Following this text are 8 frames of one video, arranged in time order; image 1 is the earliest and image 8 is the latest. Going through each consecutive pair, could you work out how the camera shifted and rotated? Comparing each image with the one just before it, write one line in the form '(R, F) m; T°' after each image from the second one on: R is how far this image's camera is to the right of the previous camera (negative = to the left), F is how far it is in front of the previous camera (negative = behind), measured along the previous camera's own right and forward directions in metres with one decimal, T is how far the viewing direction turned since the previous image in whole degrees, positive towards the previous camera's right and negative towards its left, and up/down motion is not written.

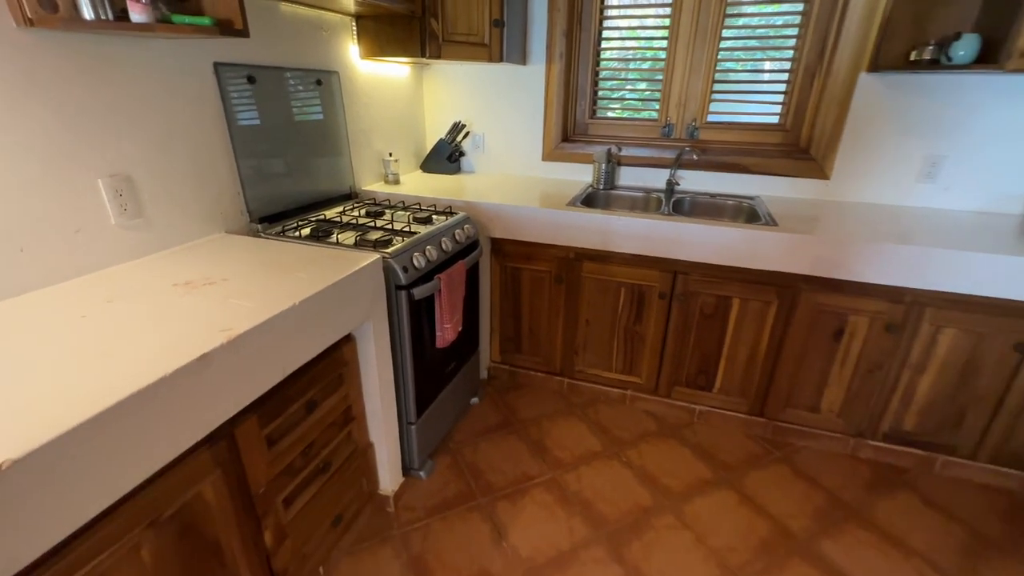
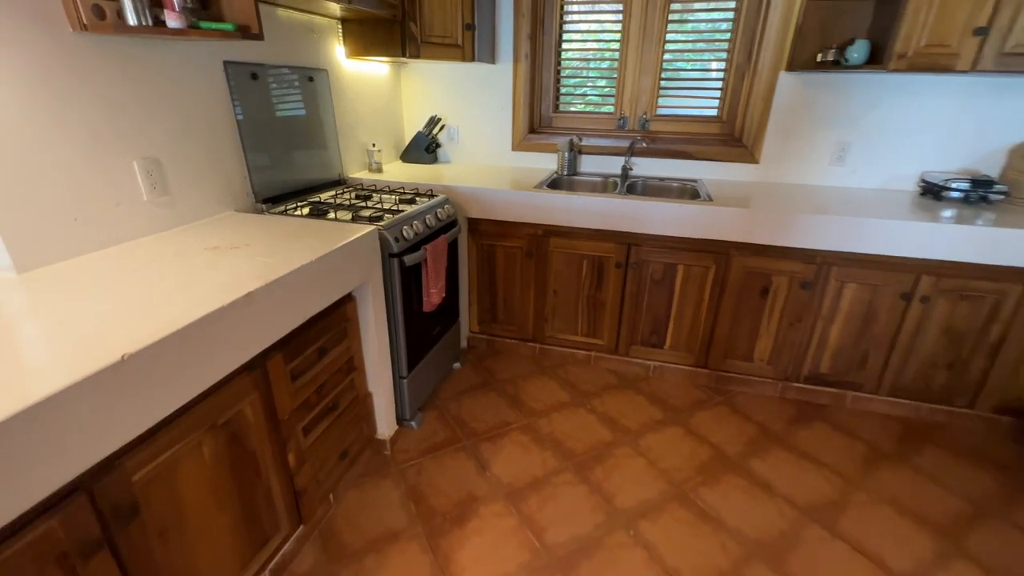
(0.0, -0.3) m; +3°
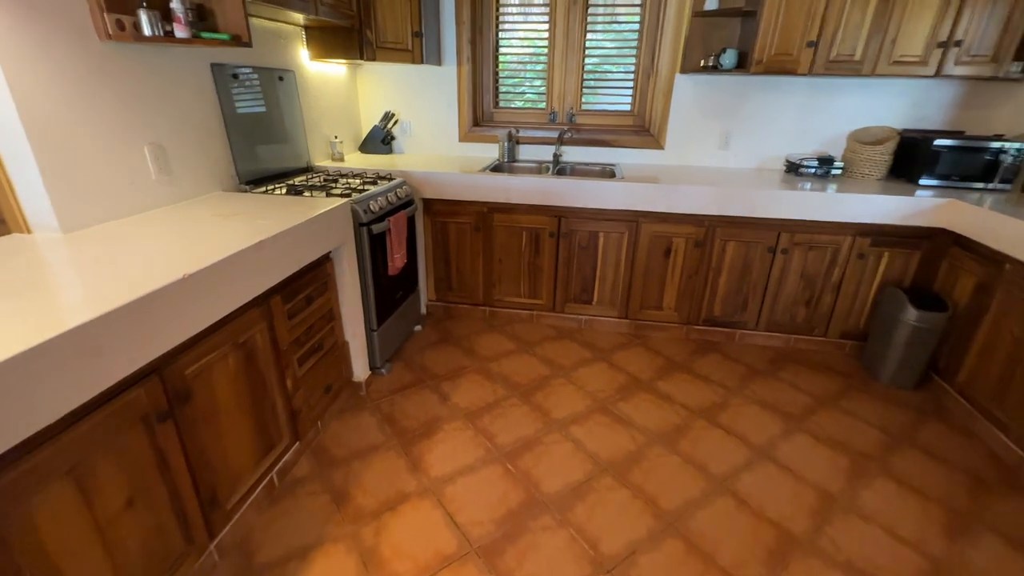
(0.0, -0.4) m; +5°
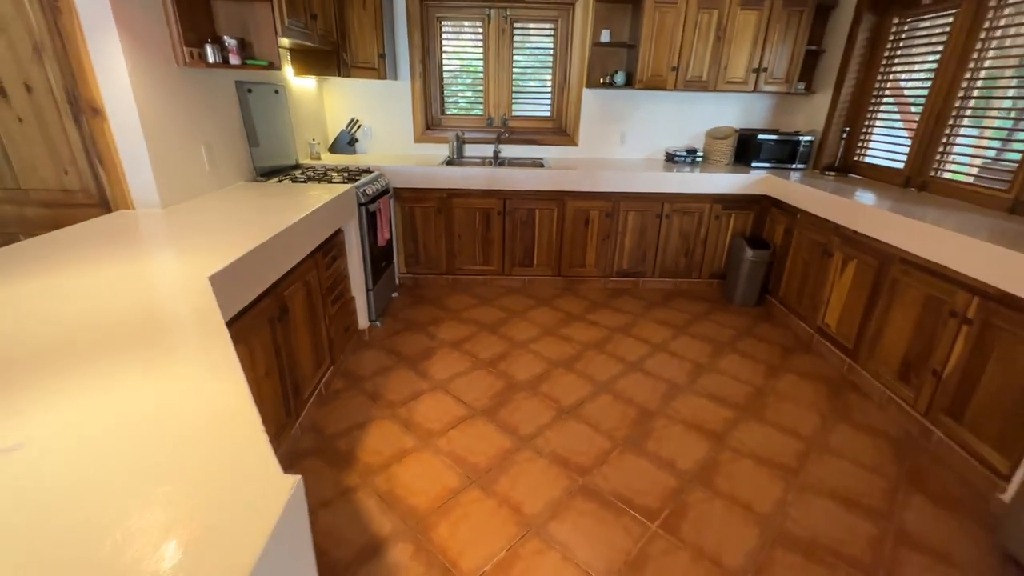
(-0.3, -0.7) m; +10°
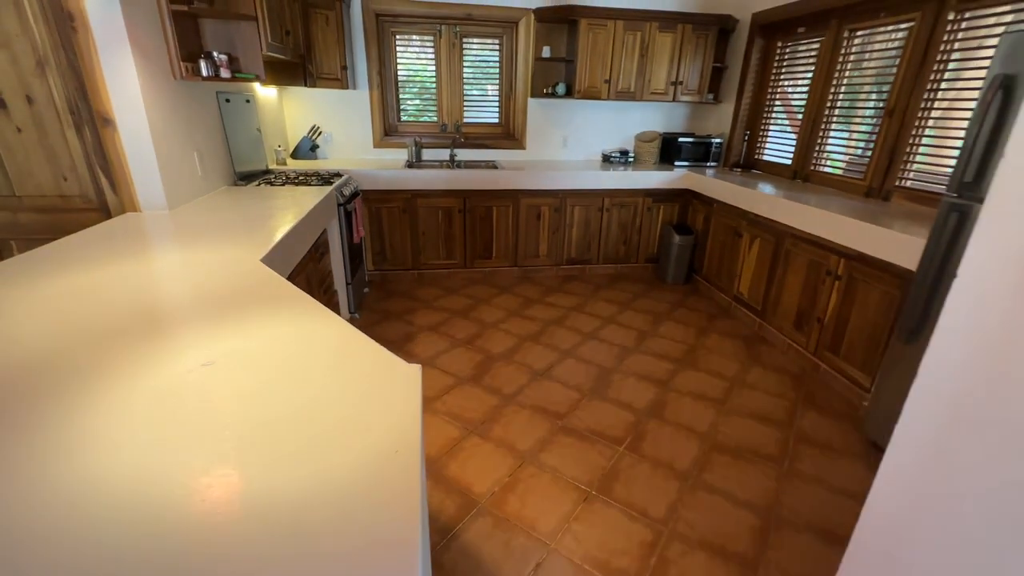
(-0.2, -0.4) m; +8°
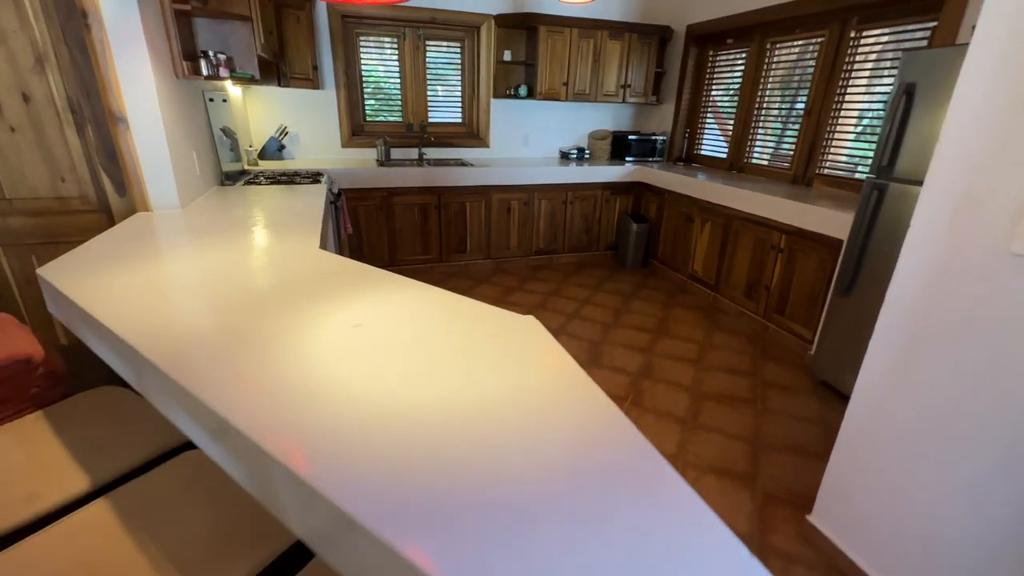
(-0.4, -0.2) m; +9°
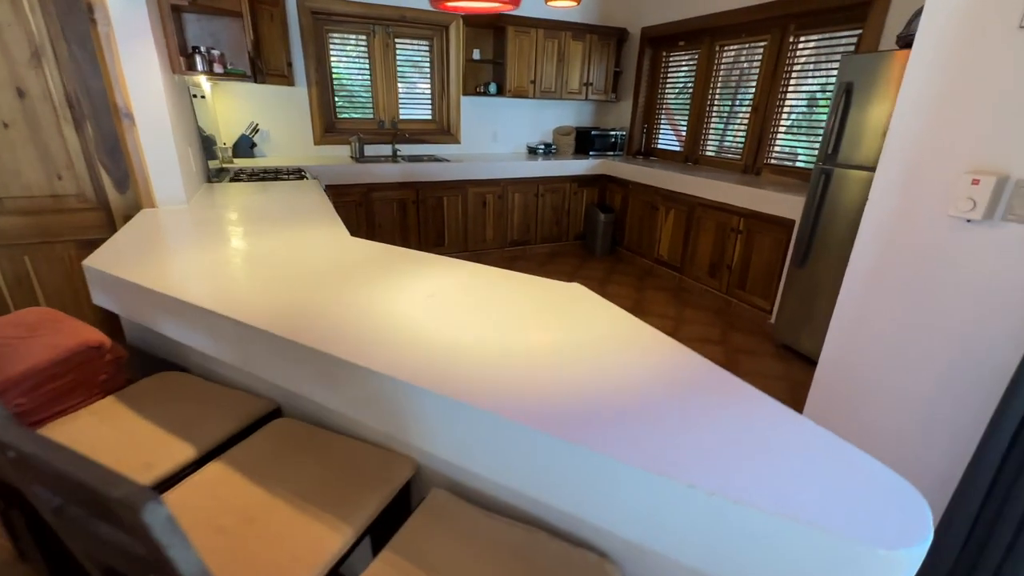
(-0.3, -0.2) m; +6°
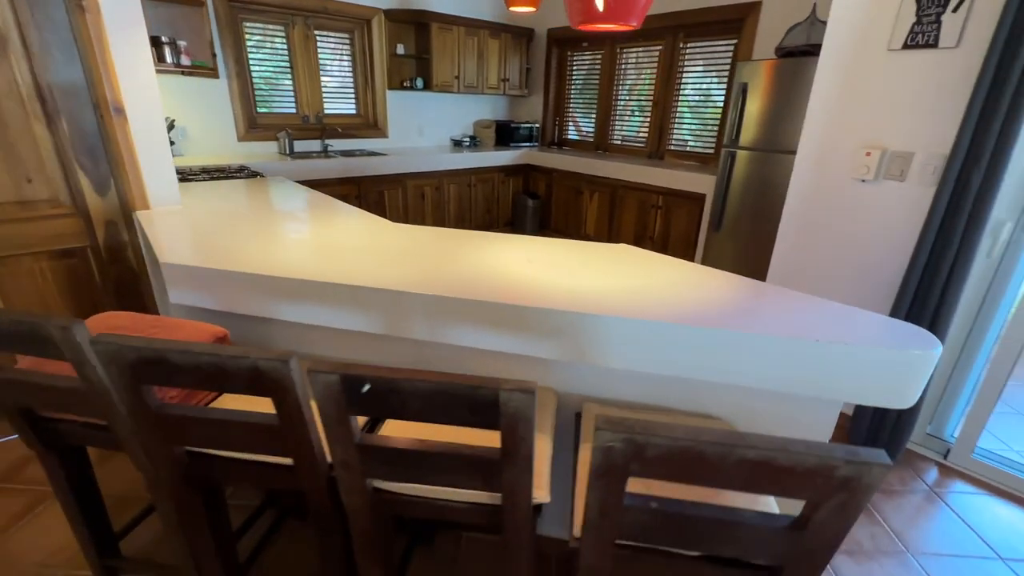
(-0.6, -0.2) m; +14°
